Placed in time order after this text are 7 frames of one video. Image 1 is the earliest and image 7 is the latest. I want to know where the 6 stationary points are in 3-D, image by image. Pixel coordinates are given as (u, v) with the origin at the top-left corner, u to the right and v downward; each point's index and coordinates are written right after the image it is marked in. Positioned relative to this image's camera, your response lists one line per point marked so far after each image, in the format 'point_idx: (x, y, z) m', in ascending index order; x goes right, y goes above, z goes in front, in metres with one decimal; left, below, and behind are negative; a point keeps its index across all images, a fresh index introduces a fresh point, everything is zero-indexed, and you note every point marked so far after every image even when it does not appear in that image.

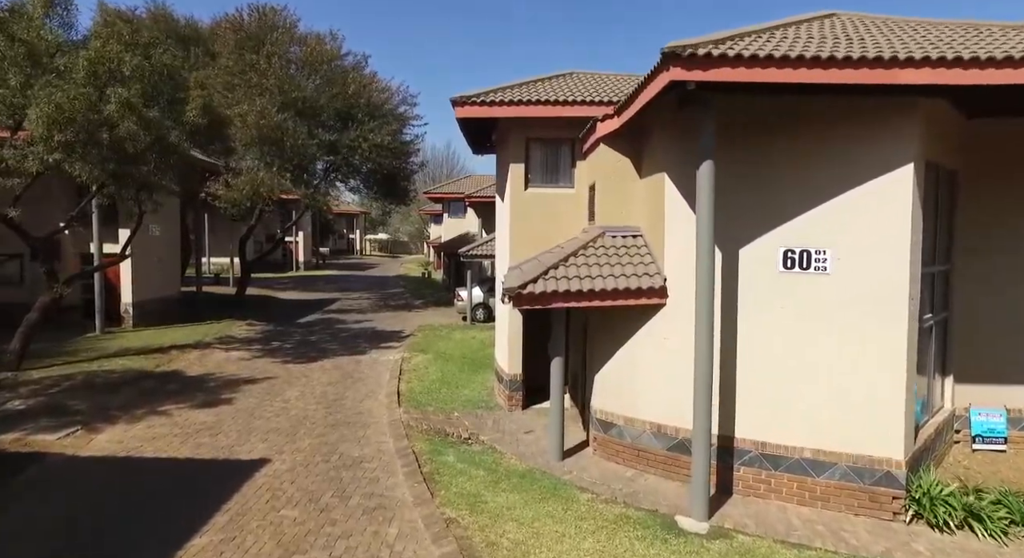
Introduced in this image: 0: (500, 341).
0: (-0.2, -1.2, +13.0) m
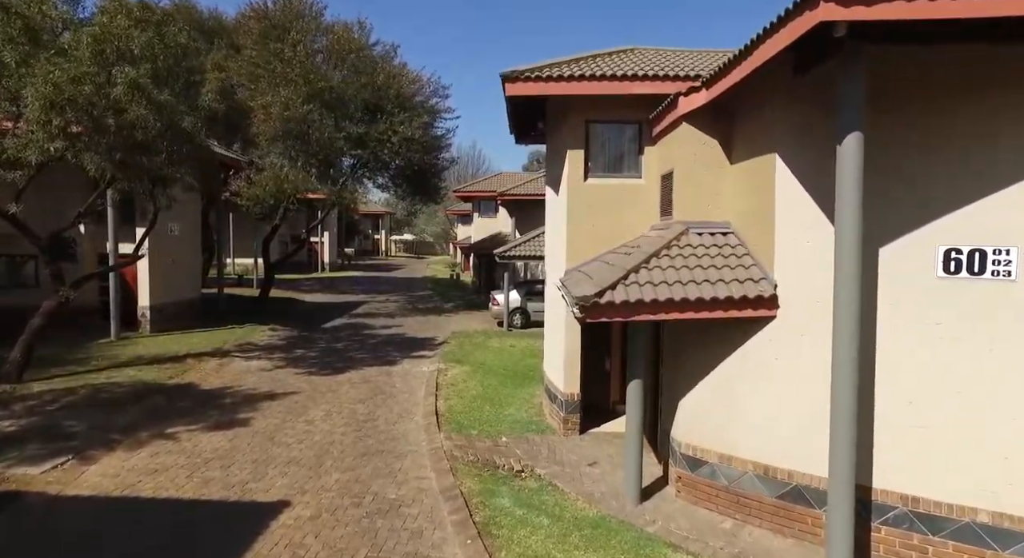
0: (+0.7, -1.3, +11.4) m
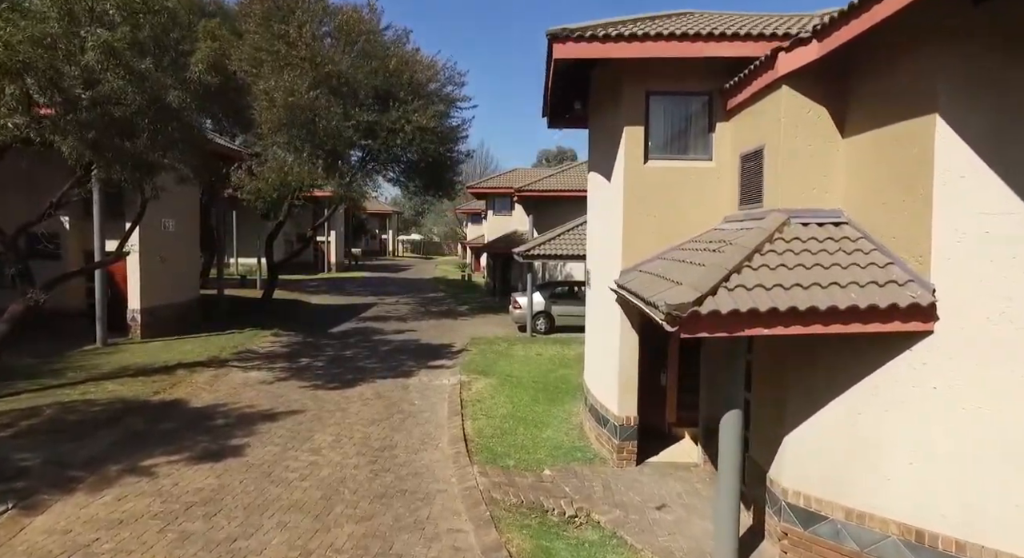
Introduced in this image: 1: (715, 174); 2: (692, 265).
0: (+1.2, -1.3, +9.7) m
1: (+2.6, +1.4, +8.8) m
2: (+1.8, +0.1, +6.7) m
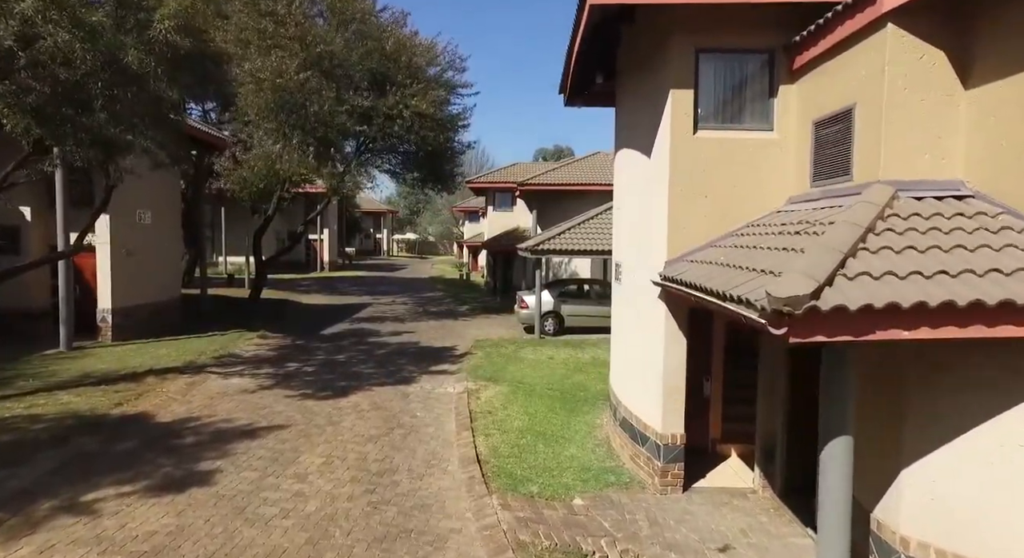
0: (+1.5, -1.2, +8.2) m
1: (+2.9, +1.4, +7.4) m
2: (+2.1, +0.2, +5.3) m
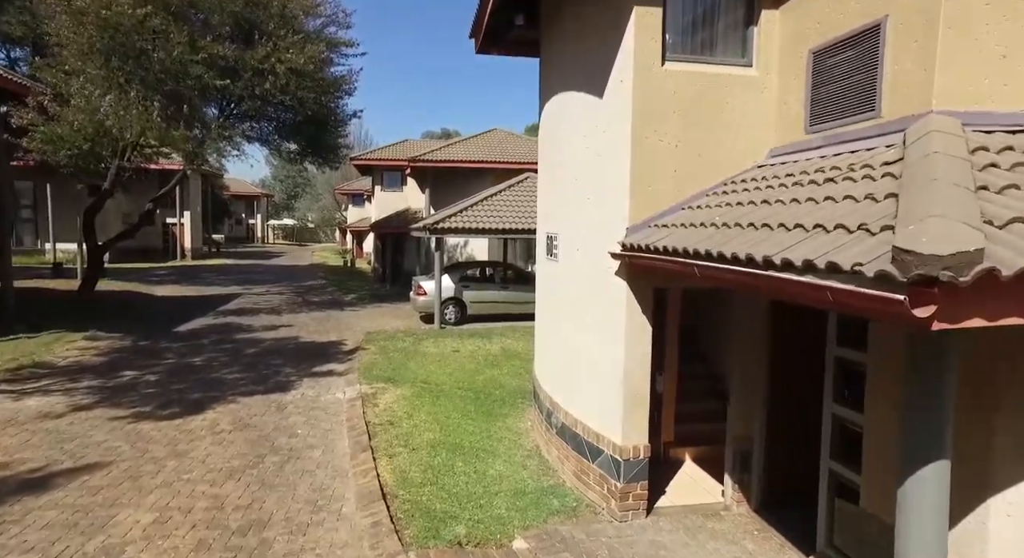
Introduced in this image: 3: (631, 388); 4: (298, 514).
0: (+0.7, -1.0, +6.6) m
1: (+2.1, +1.7, +6.0) m
2: (+1.7, +0.4, +3.8) m
3: (+1.0, -0.9, +5.8) m
4: (-1.8, -1.9, +5.7) m
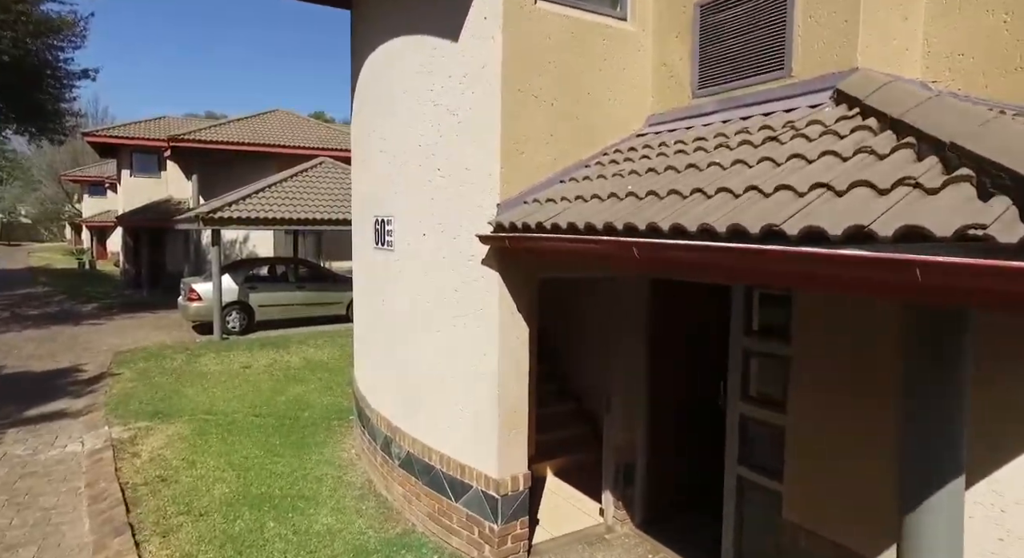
0: (-0.6, -0.9, +5.3) m
1: (+0.9, +1.8, +5.1) m
2: (+1.3, +0.5, +2.9) m
3: (0.0, -0.9, +4.7) m
4: (-2.6, -2.0, +3.7) m
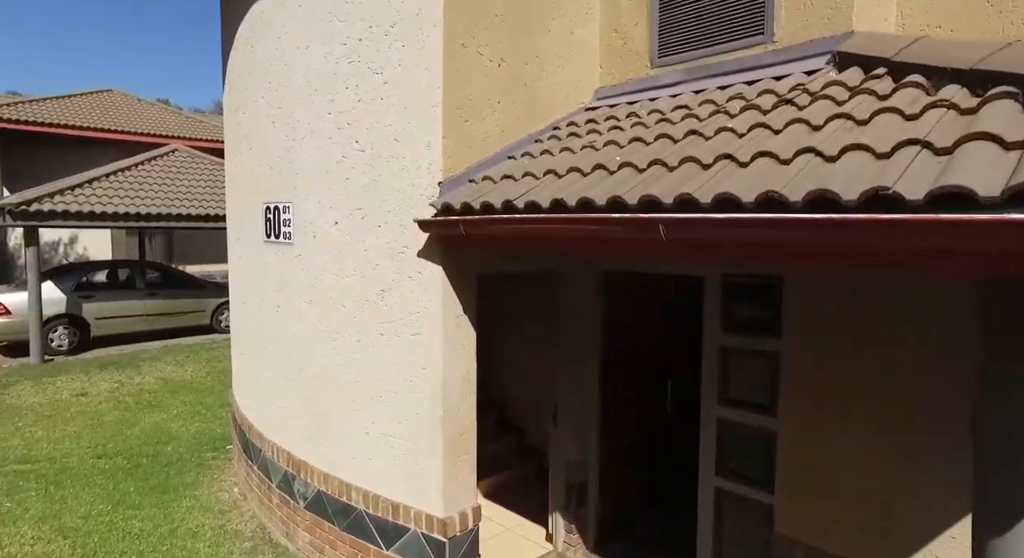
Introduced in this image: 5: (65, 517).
0: (-1.0, -0.9, +4.3) m
1: (+0.4, +1.8, +4.5) m
2: (+1.3, +0.5, +2.4) m
3: (-0.3, -0.8, +3.9) m
4: (-2.6, -2.0, +2.4) m
5: (-3.4, -1.8, +5.3) m
